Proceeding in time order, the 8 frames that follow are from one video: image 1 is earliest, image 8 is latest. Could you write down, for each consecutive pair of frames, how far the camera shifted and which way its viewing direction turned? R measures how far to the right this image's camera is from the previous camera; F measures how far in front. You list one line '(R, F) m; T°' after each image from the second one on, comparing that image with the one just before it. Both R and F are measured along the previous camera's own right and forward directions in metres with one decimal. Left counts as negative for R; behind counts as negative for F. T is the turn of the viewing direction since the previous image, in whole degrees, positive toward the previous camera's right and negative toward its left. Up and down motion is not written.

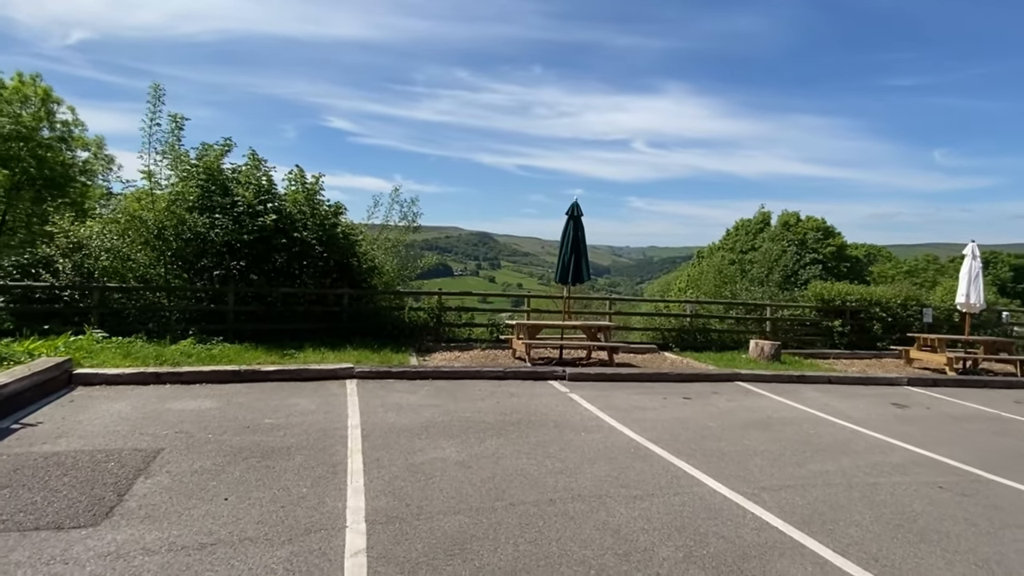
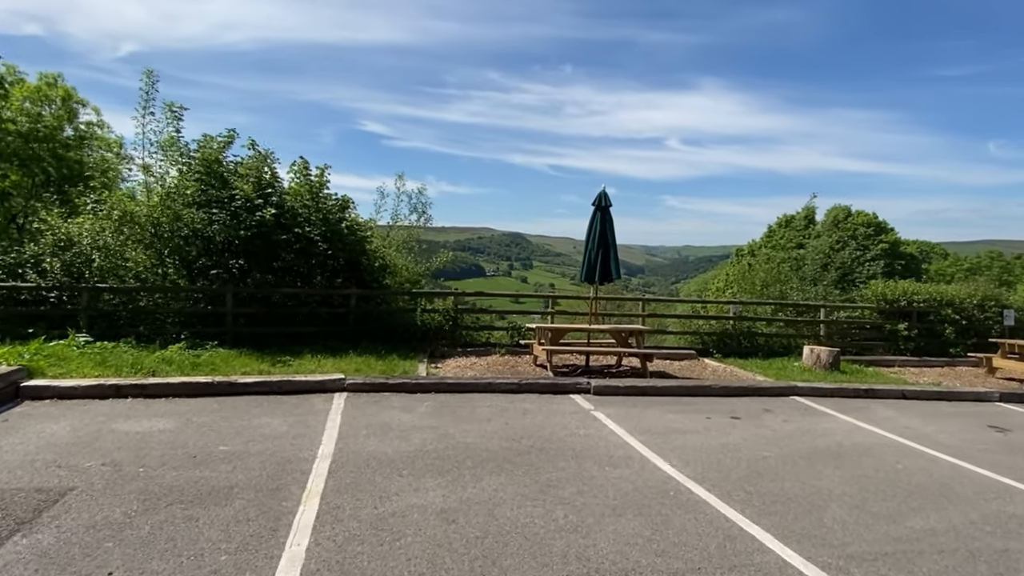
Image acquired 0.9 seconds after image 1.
(+0.2, +1.2) m; -3°
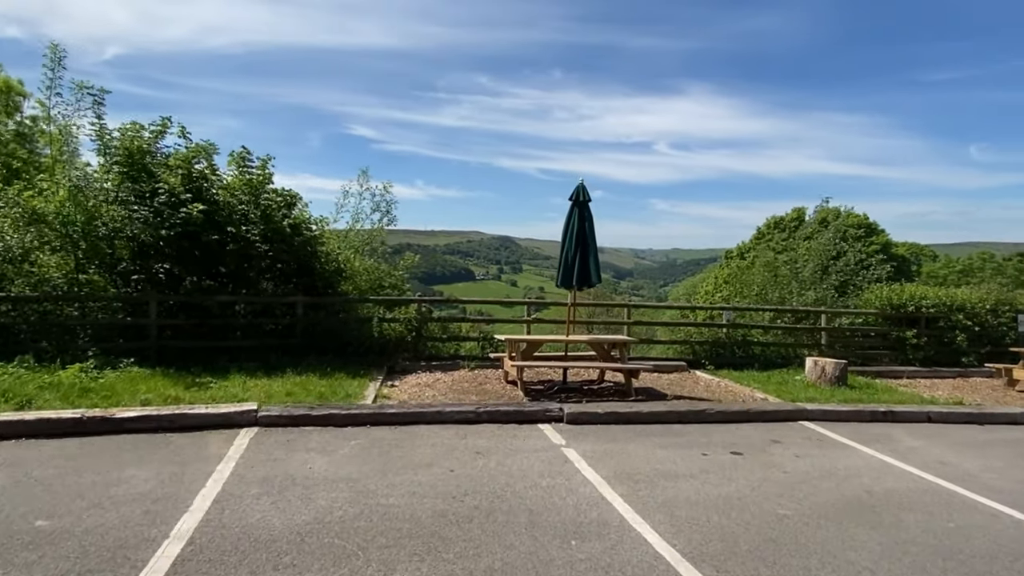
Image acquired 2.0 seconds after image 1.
(+0.4, +1.3) m; +1°
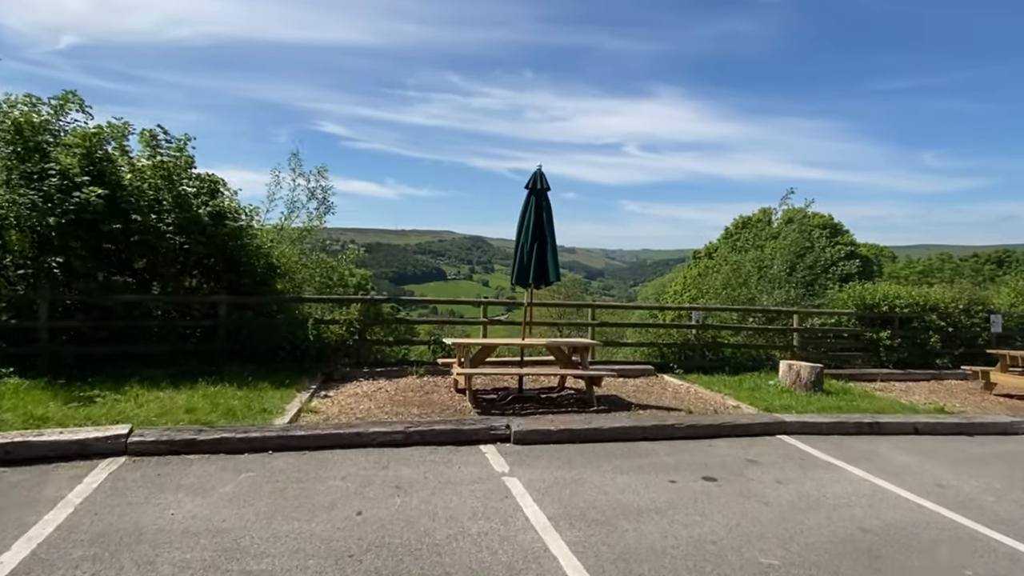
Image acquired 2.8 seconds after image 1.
(+0.3, +1.0) m; +3°
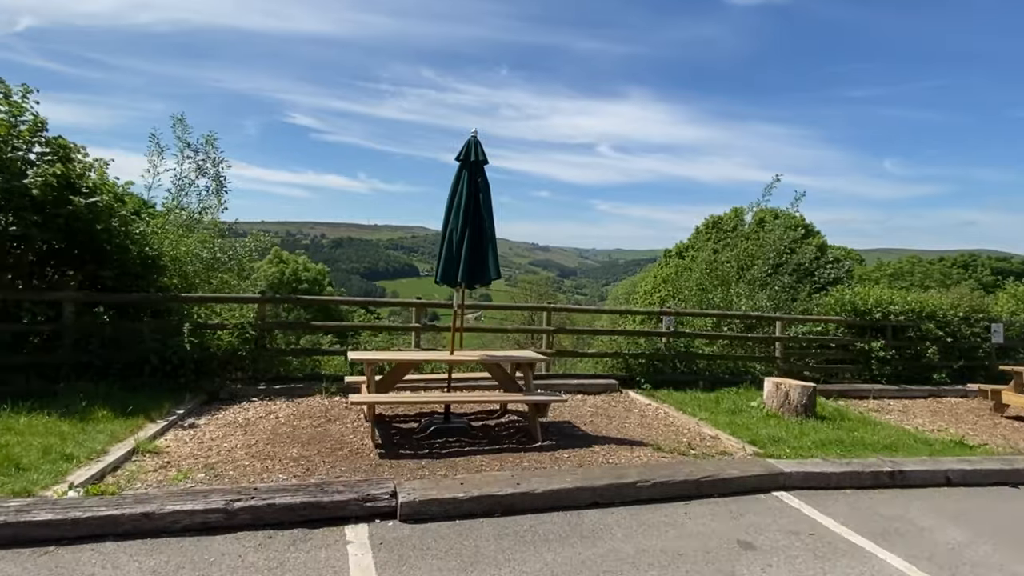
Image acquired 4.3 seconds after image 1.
(+0.6, +1.8) m; +3°
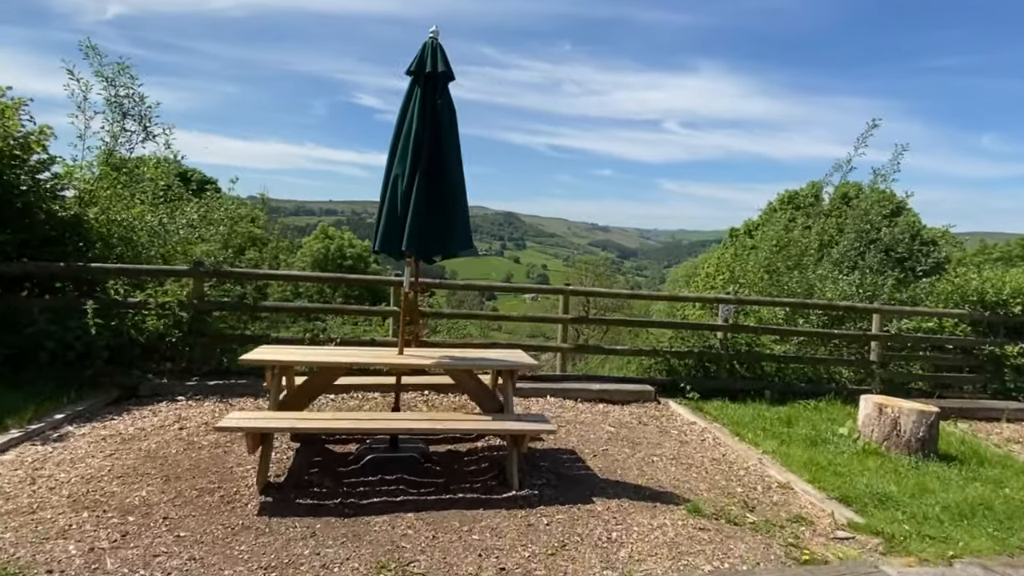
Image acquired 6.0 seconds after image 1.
(+0.7, +2.1) m; -6°
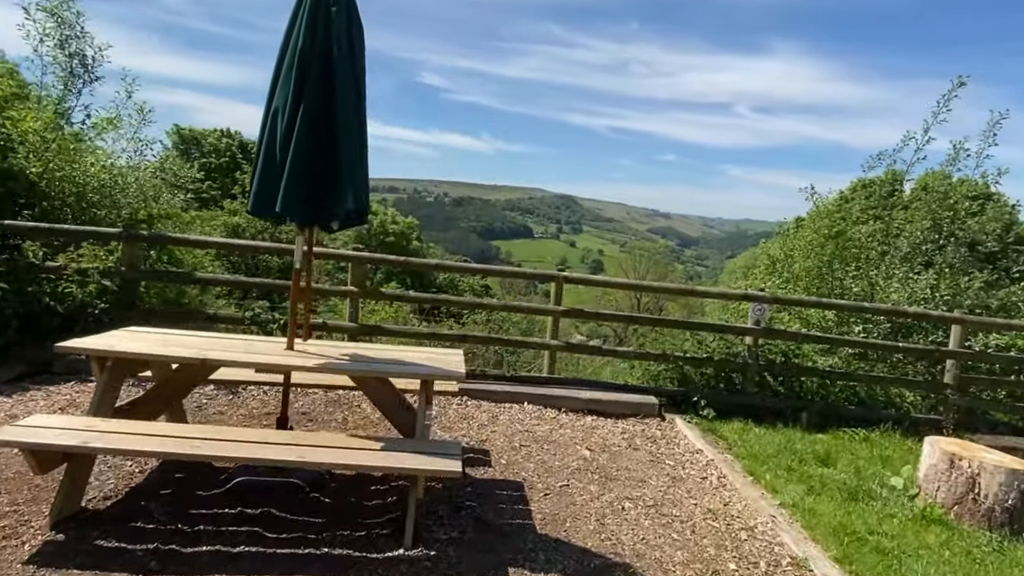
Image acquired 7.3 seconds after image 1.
(+0.8, +1.2) m; -6°
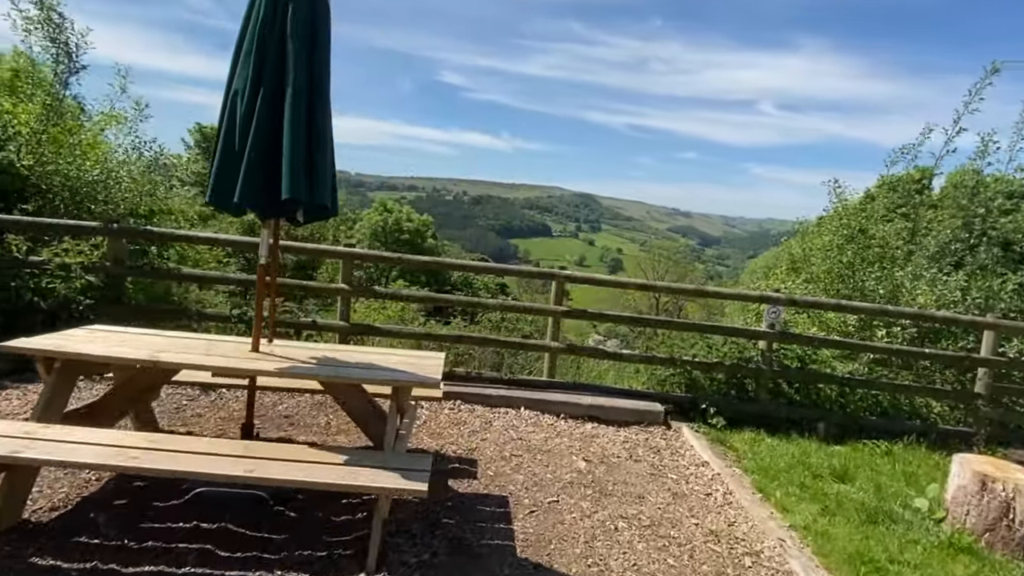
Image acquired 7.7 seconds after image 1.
(+0.2, +0.3) m; -2°
